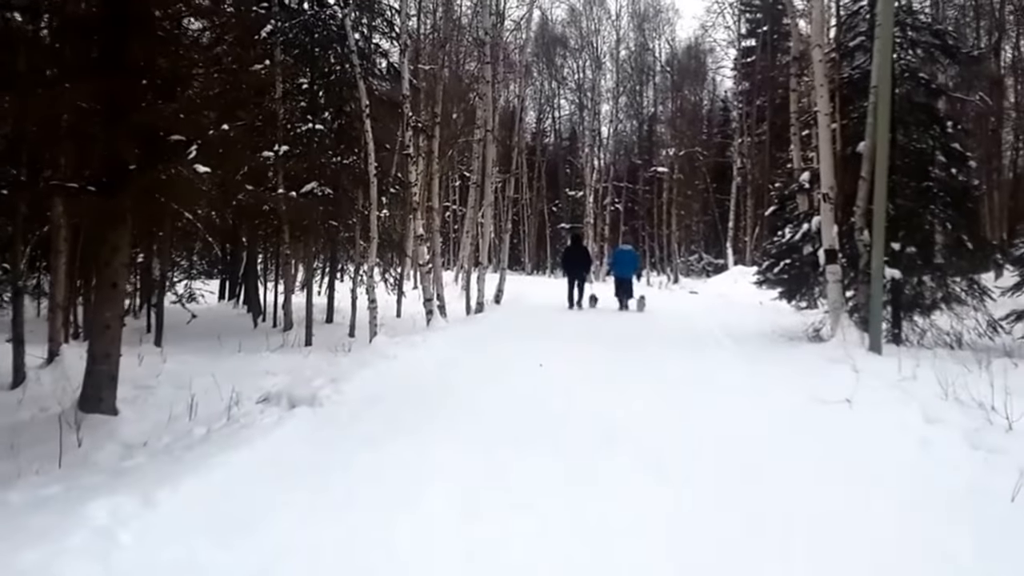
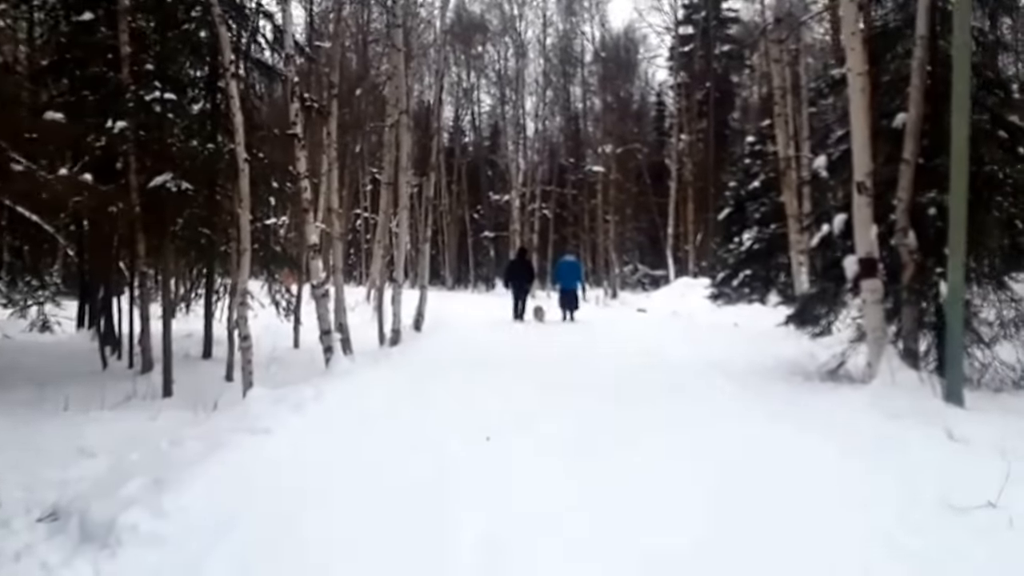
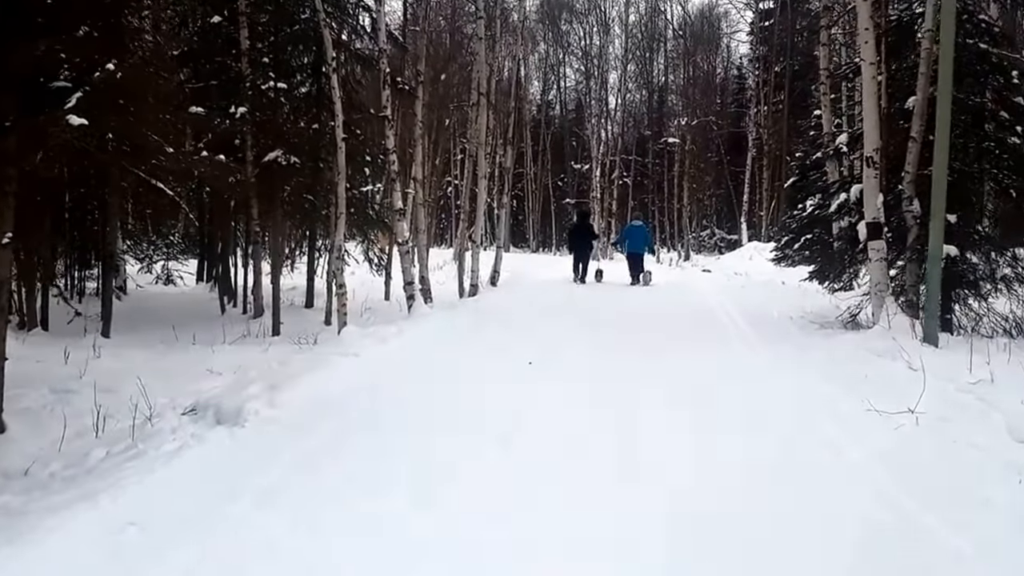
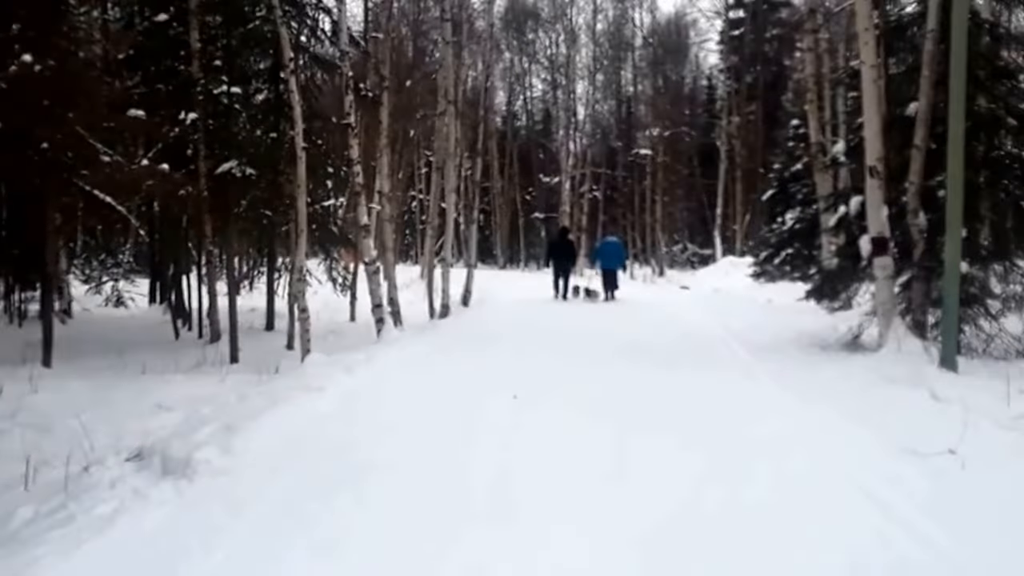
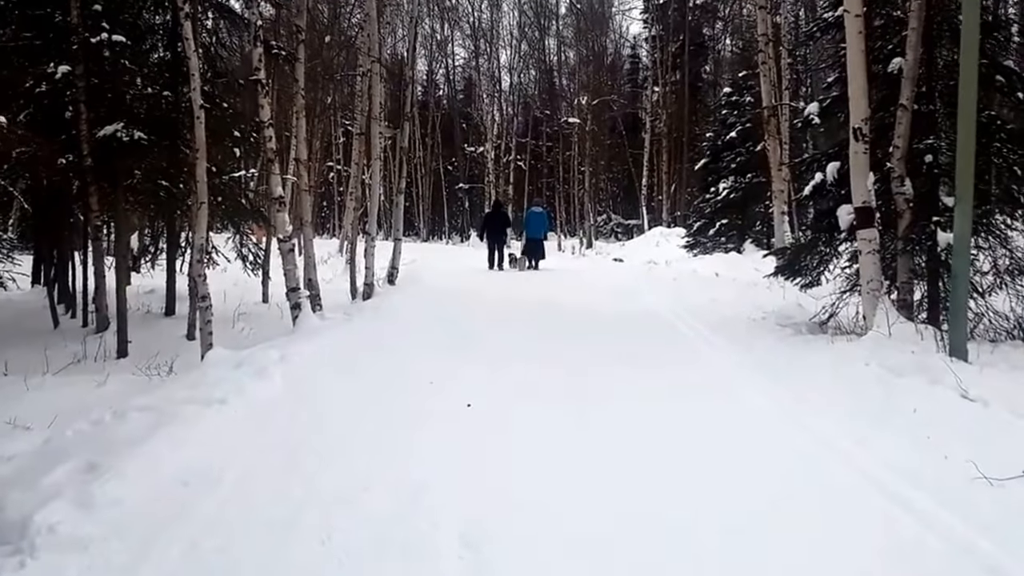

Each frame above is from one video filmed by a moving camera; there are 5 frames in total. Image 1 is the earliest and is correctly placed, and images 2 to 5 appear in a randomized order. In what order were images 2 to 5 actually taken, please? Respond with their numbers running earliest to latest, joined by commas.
3, 4, 2, 5
